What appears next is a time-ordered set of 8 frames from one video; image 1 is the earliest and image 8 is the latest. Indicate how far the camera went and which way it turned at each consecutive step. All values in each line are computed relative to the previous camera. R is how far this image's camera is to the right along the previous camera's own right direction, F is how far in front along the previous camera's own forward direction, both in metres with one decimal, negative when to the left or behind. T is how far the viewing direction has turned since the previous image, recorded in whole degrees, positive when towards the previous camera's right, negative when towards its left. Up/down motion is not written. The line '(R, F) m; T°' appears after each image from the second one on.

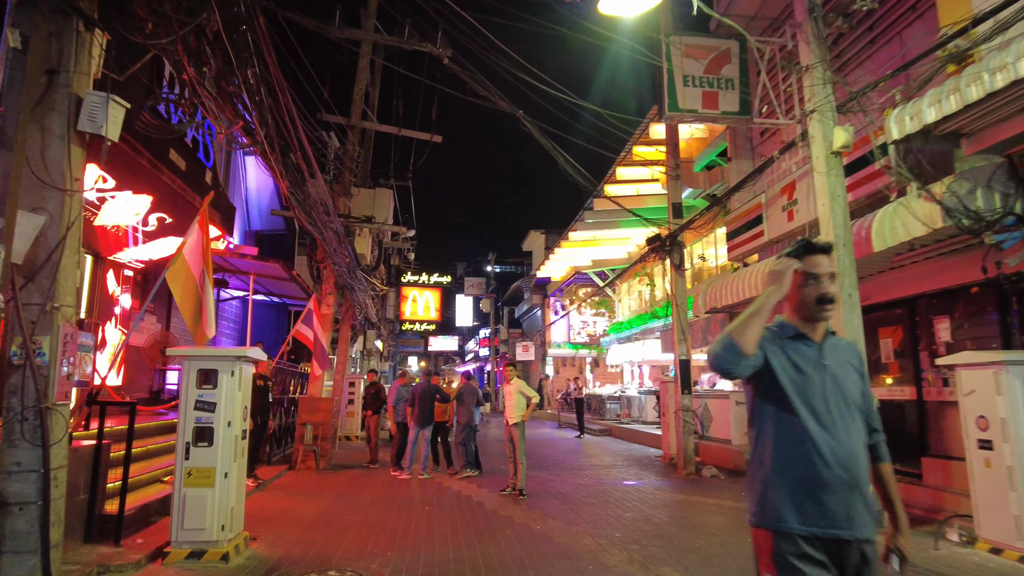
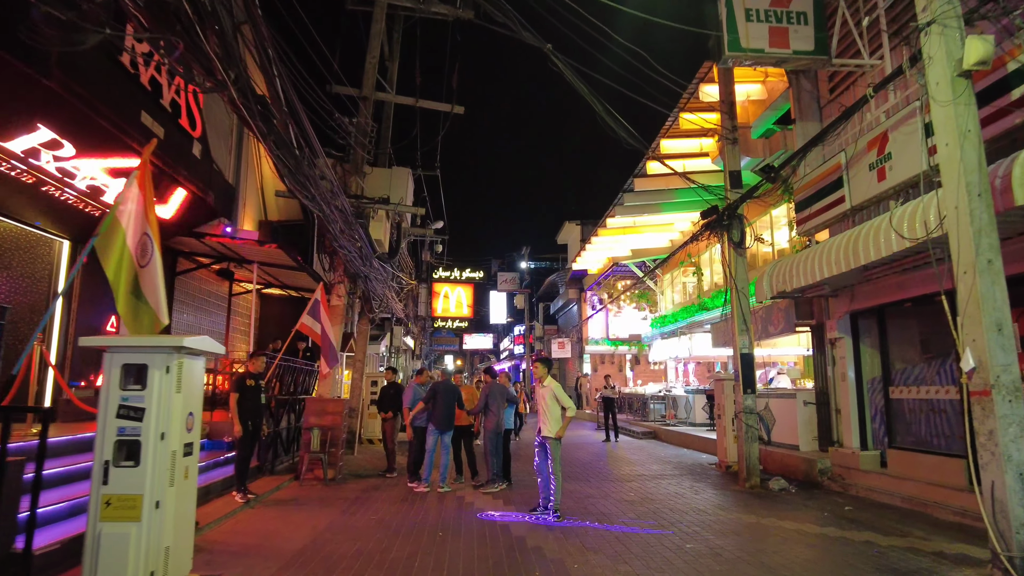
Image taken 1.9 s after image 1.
(+0.1, +1.4) m; -3°
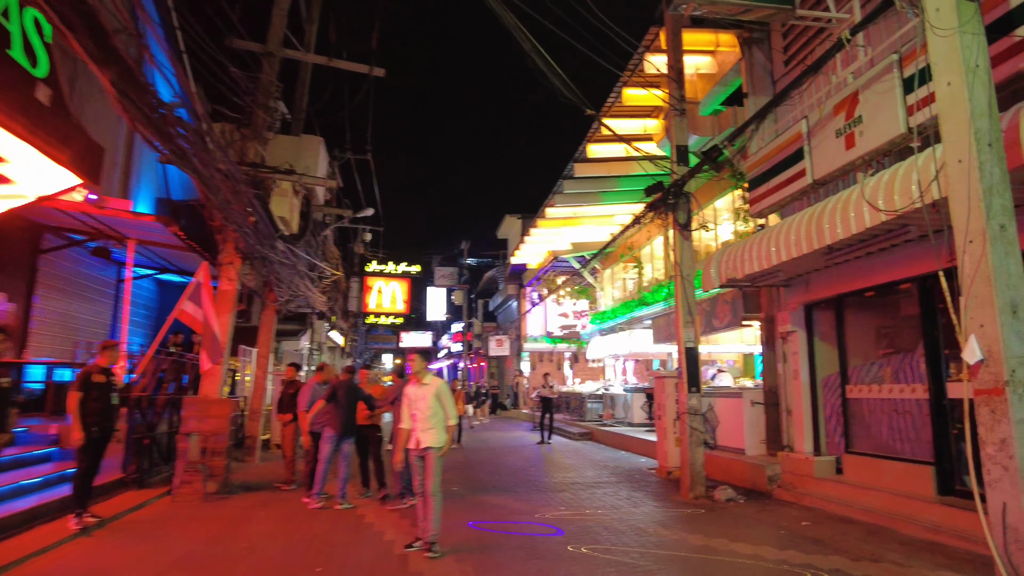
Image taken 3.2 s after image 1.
(+0.3, +1.2) m; +5°
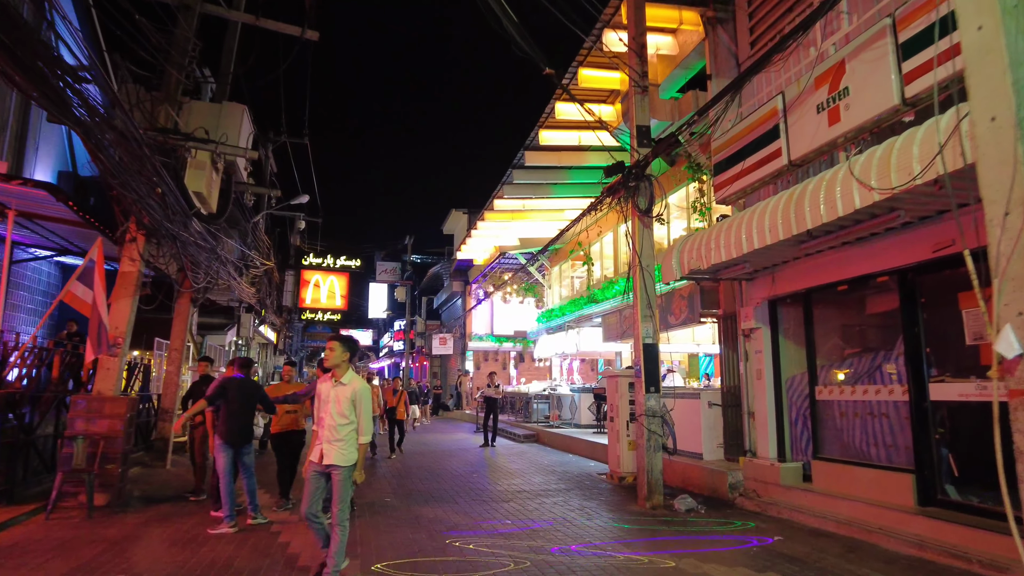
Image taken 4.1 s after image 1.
(0.0, +0.9) m; +5°
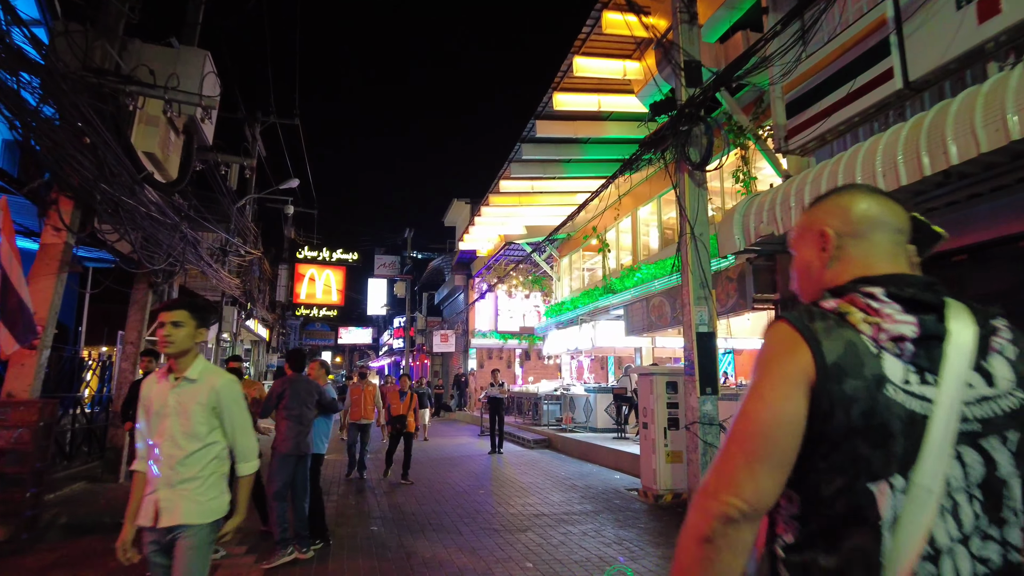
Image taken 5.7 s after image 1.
(-0.2, +1.6) m; 0°
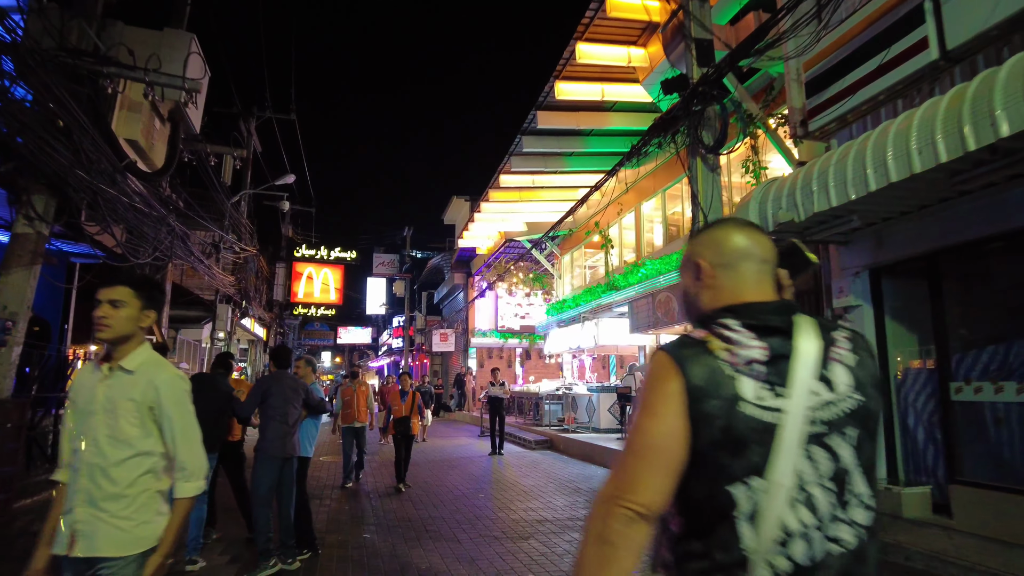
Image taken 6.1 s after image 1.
(0.0, +0.4) m; 0°
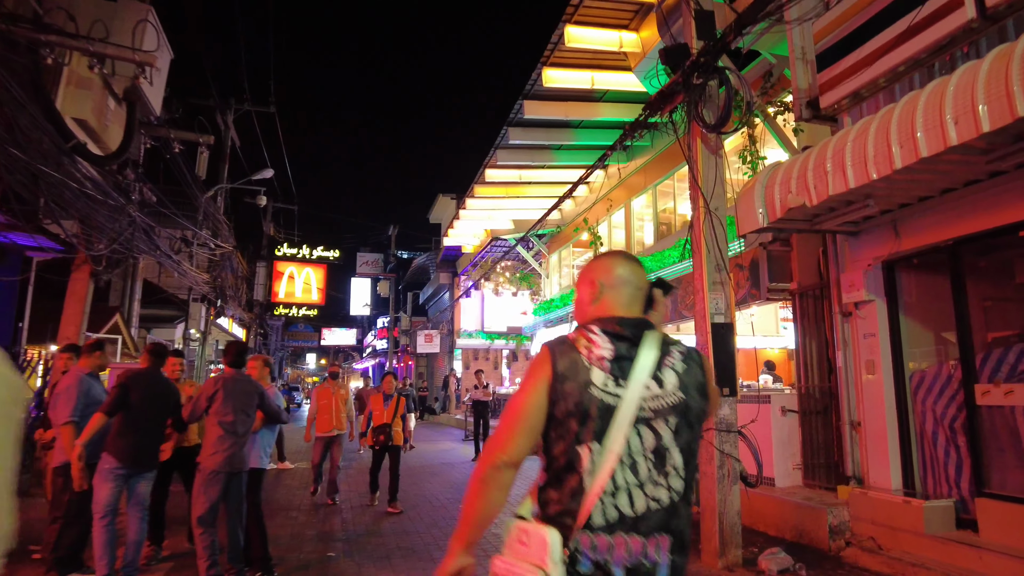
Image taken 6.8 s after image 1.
(0.0, +0.6) m; +1°
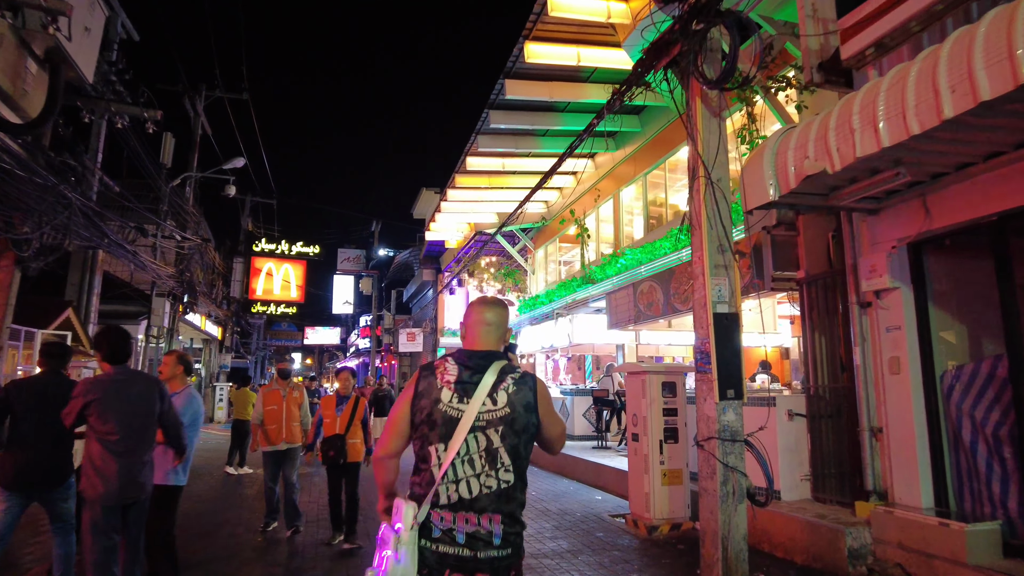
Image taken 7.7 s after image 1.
(+0.2, +0.8) m; +1°
